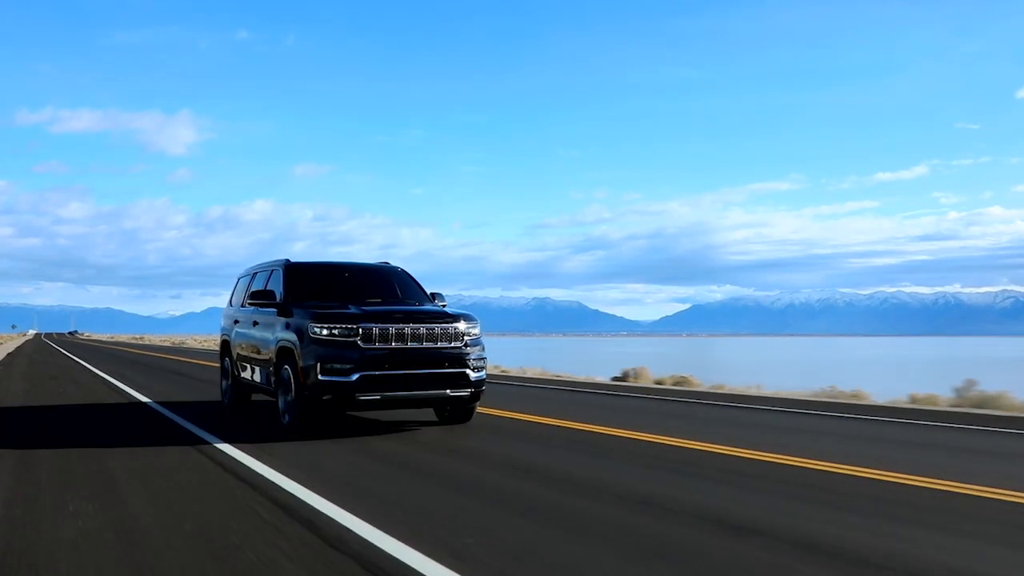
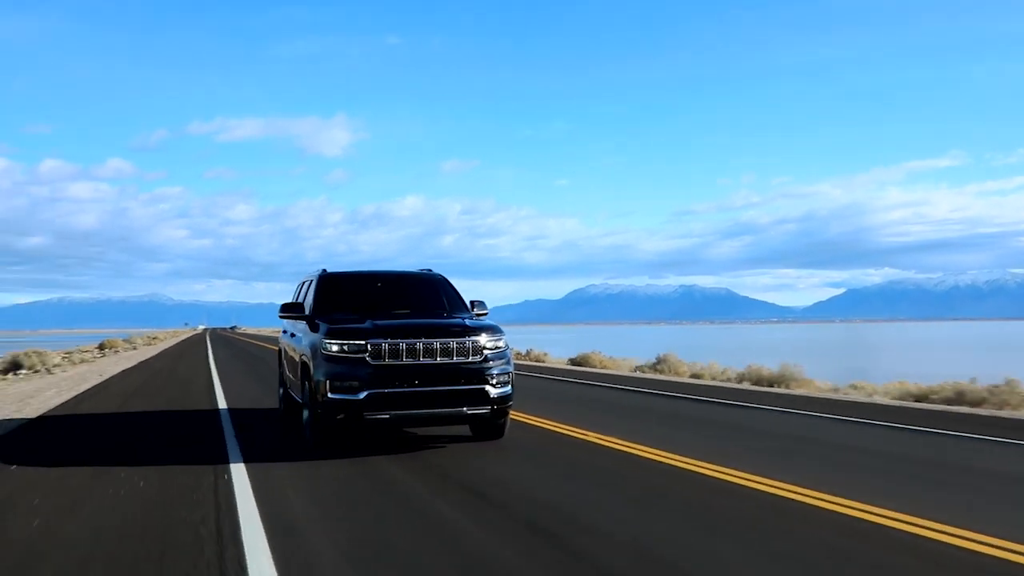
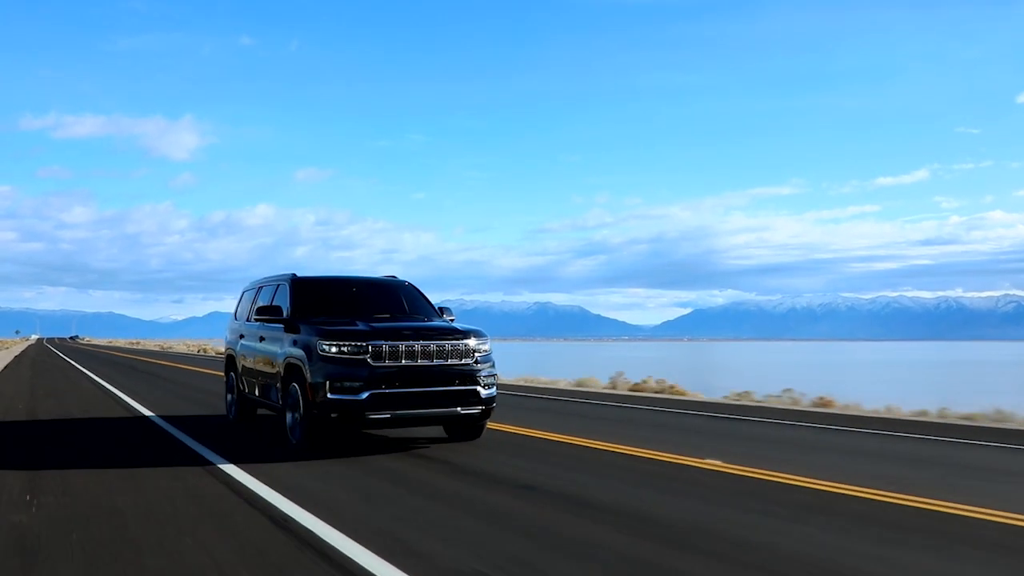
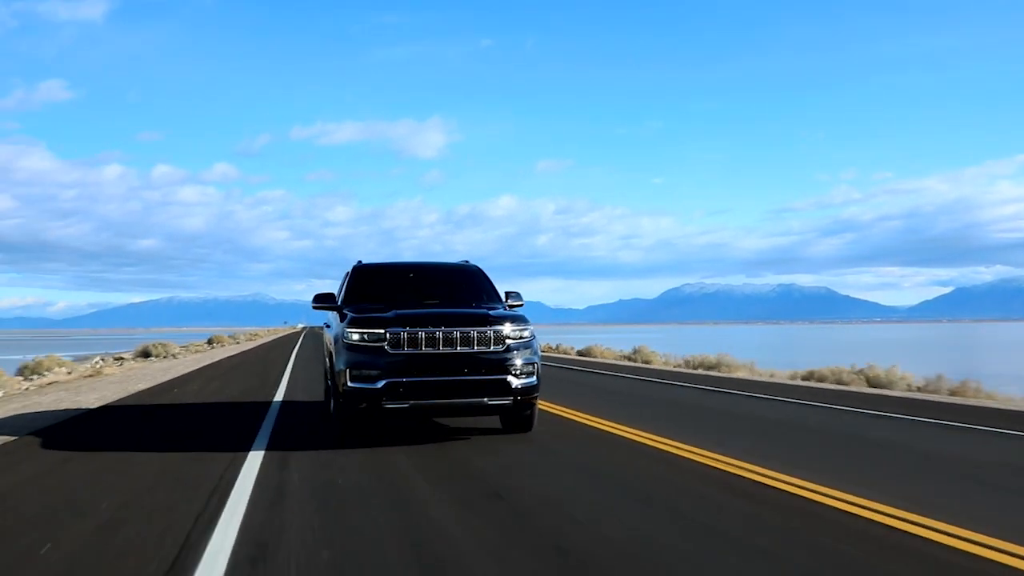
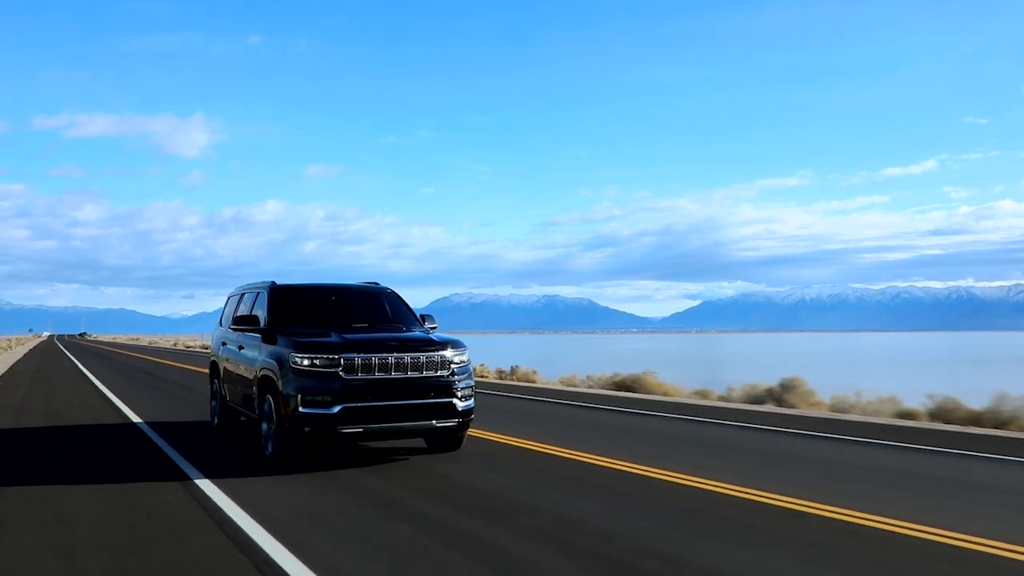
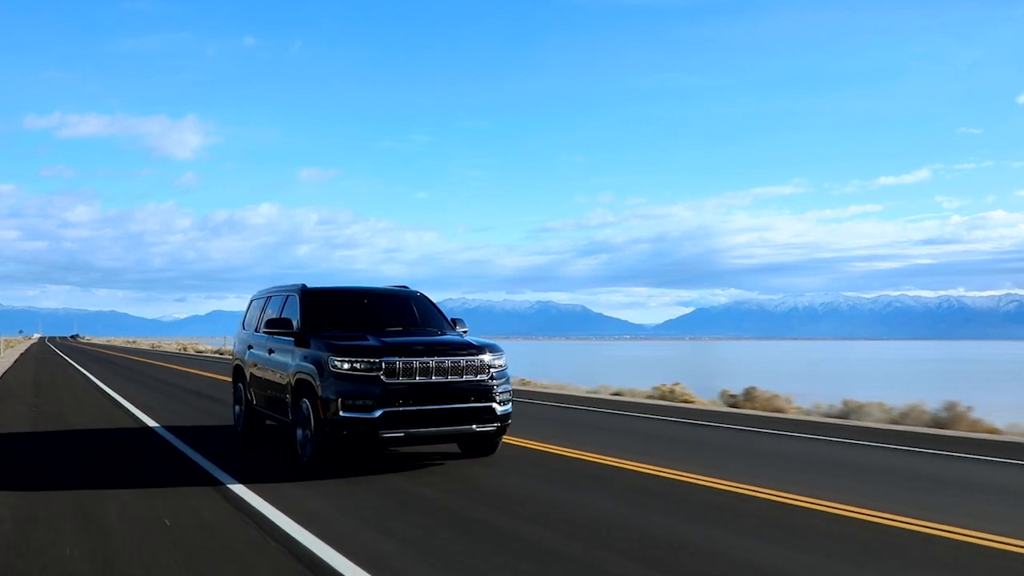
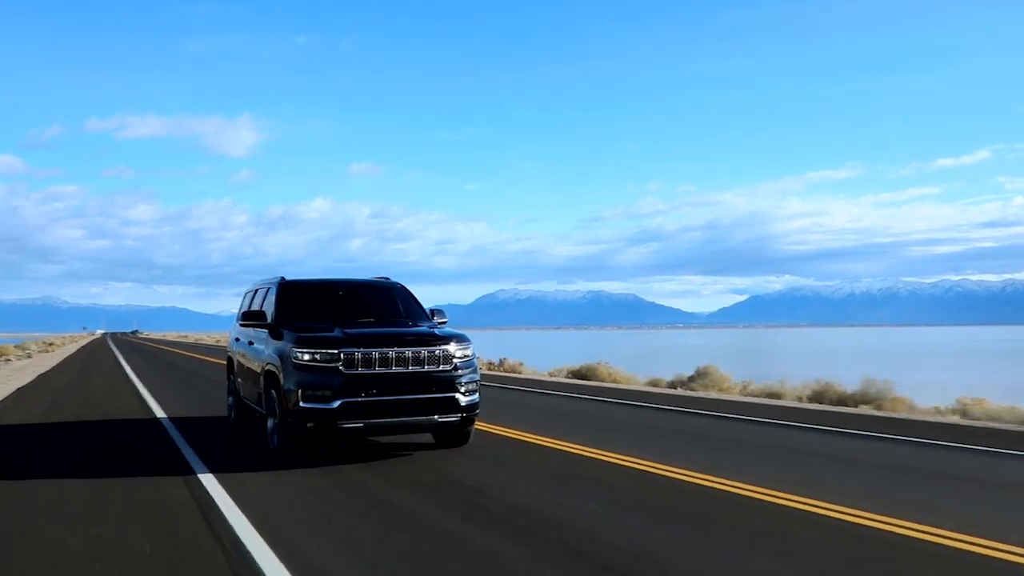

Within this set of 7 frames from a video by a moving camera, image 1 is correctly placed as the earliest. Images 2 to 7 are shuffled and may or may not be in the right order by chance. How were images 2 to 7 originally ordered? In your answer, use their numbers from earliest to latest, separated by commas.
3, 6, 5, 7, 2, 4
